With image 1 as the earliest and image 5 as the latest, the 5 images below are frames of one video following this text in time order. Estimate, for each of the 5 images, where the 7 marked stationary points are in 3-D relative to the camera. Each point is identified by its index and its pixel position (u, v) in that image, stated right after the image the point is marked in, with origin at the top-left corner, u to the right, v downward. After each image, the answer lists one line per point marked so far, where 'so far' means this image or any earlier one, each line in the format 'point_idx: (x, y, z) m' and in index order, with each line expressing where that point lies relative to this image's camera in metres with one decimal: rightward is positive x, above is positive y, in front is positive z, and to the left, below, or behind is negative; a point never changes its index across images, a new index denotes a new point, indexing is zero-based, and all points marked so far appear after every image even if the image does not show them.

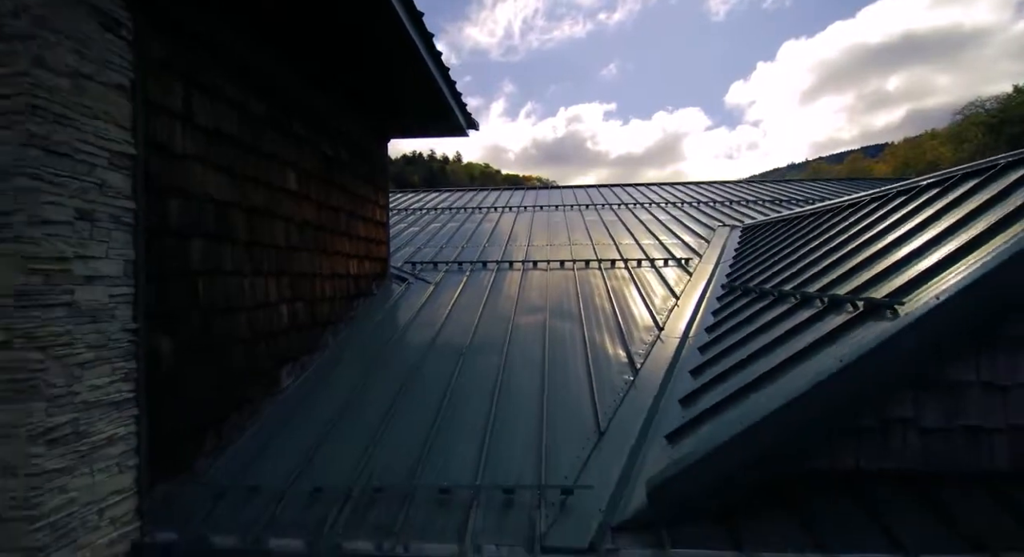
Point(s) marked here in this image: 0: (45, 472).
0: (-1.5, -0.6, +2.3) m
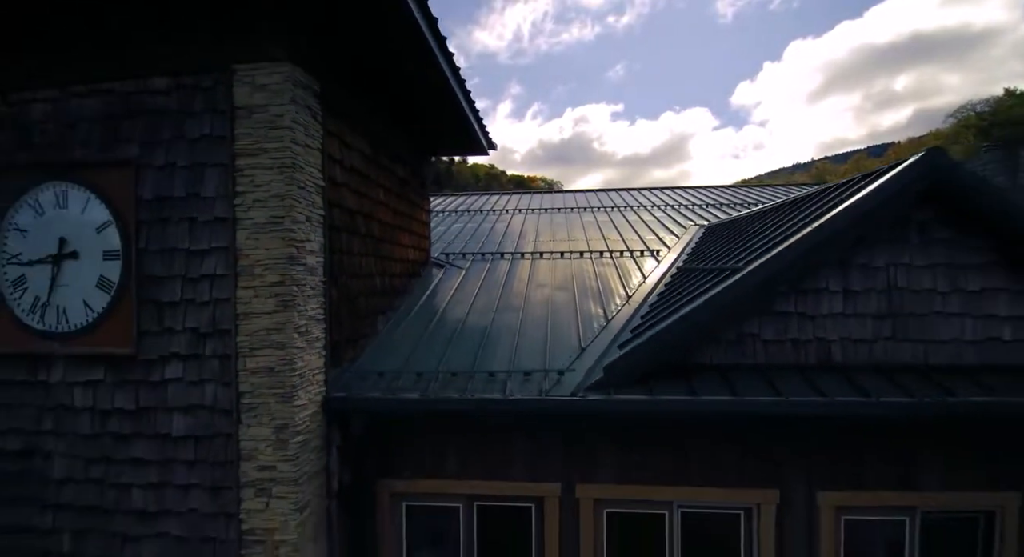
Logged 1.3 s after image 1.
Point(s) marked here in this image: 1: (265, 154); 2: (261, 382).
0: (-1.4, -0.5, +4.4) m
1: (-1.6, +0.8, +4.4) m
2: (-1.6, -0.7, +4.4) m
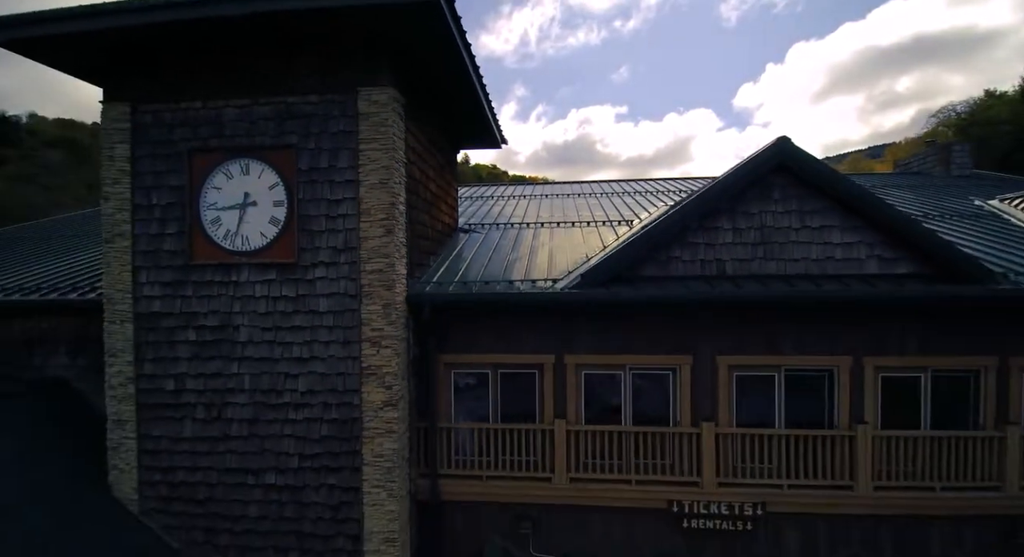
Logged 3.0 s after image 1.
0: (-1.3, +0.2, +7.3) m
1: (-1.5, +1.5, +7.3) m
2: (-1.5, 0.0, +7.3) m
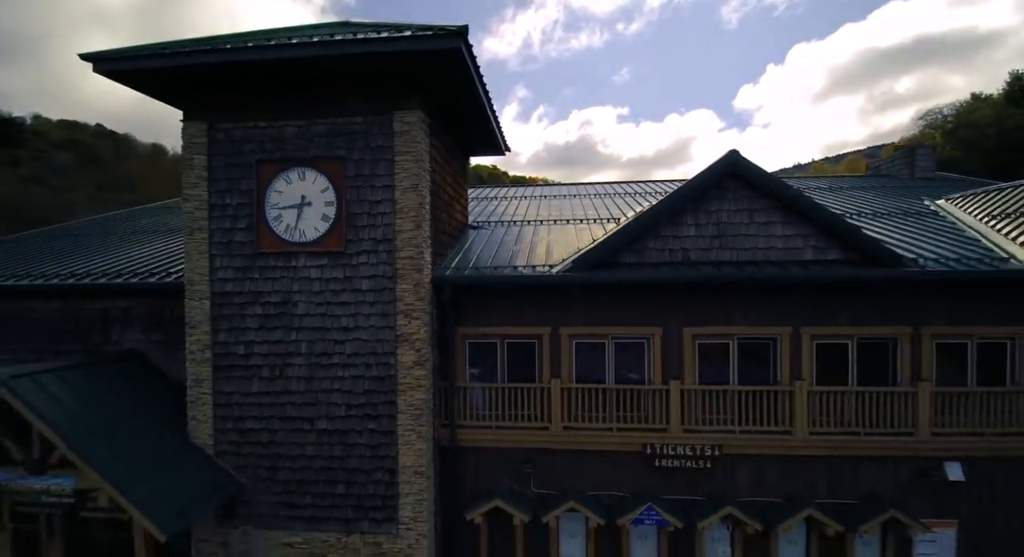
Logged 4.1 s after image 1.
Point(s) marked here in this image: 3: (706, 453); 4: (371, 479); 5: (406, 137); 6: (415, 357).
0: (-1.2, +0.4, +9.2) m
1: (-1.4, +1.7, +9.2) m
2: (-1.5, +0.2, +9.1) m
3: (+2.8, -2.5, +9.6) m
4: (-2.0, -2.8, +9.4) m
5: (-1.5, +2.0, +9.2) m
6: (-1.3, -1.1, +9.2) m
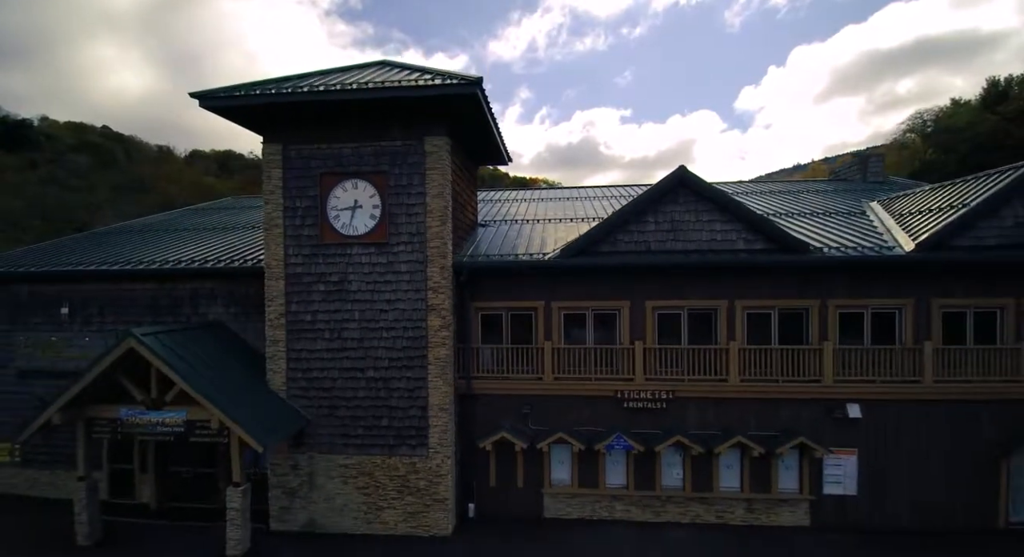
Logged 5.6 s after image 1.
0: (-1.2, +0.7, +12.2) m
1: (-1.4, +2.0, +12.2) m
2: (-1.4, +0.5, +12.1) m
3: (+2.8, -2.2, +12.5) m
4: (-1.9, -2.5, +12.4) m
5: (-1.4, +2.2, +12.2) m
6: (-1.3, -0.8, +12.2) m
